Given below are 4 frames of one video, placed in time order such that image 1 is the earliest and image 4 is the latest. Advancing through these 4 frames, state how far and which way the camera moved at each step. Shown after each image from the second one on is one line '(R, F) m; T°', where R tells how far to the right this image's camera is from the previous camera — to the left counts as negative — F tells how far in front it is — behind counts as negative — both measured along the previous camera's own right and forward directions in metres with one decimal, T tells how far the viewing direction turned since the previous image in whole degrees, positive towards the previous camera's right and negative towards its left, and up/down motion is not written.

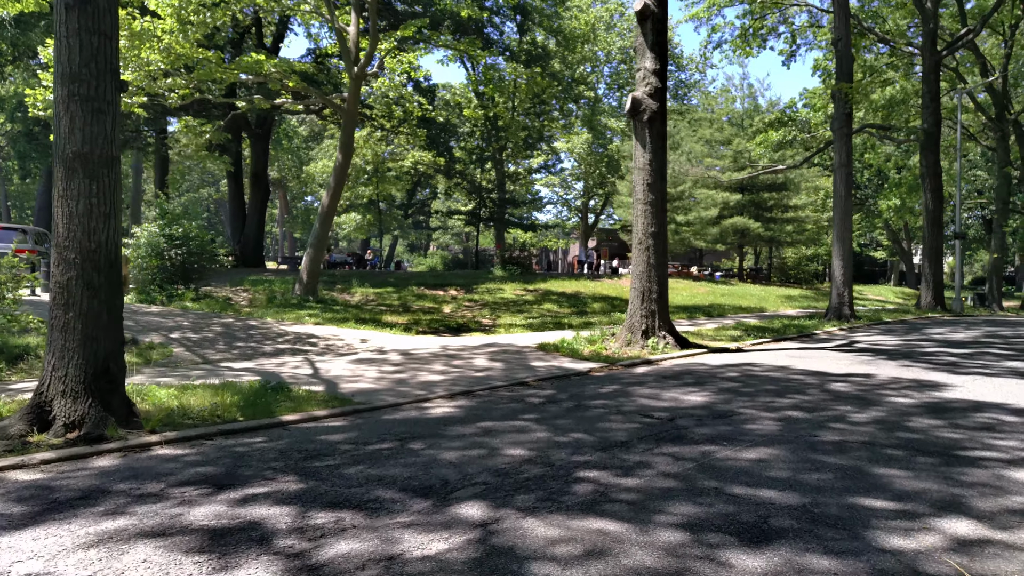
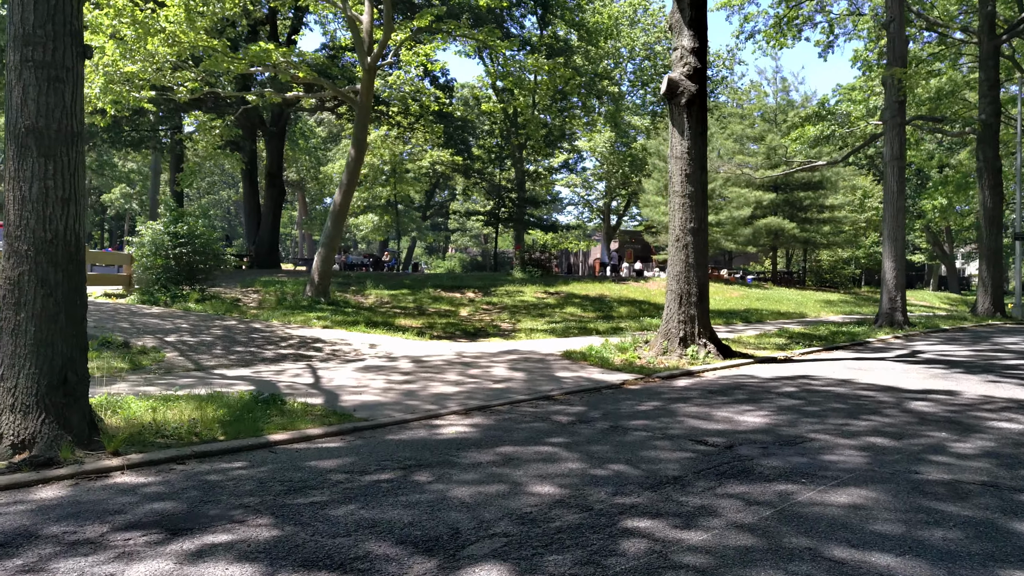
(-0.1, +1.1) m; -1°
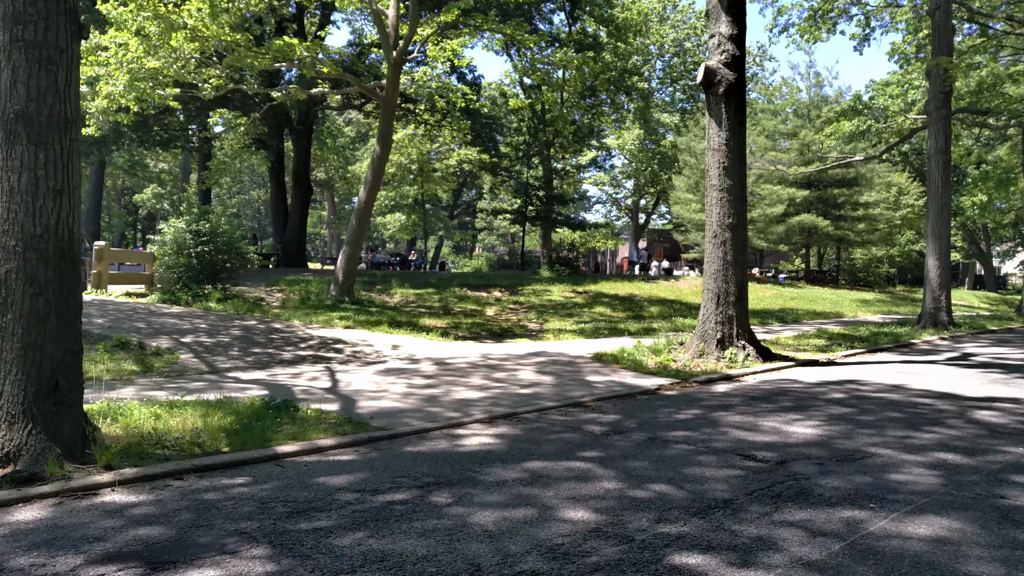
(0.0, +0.5) m; -2°
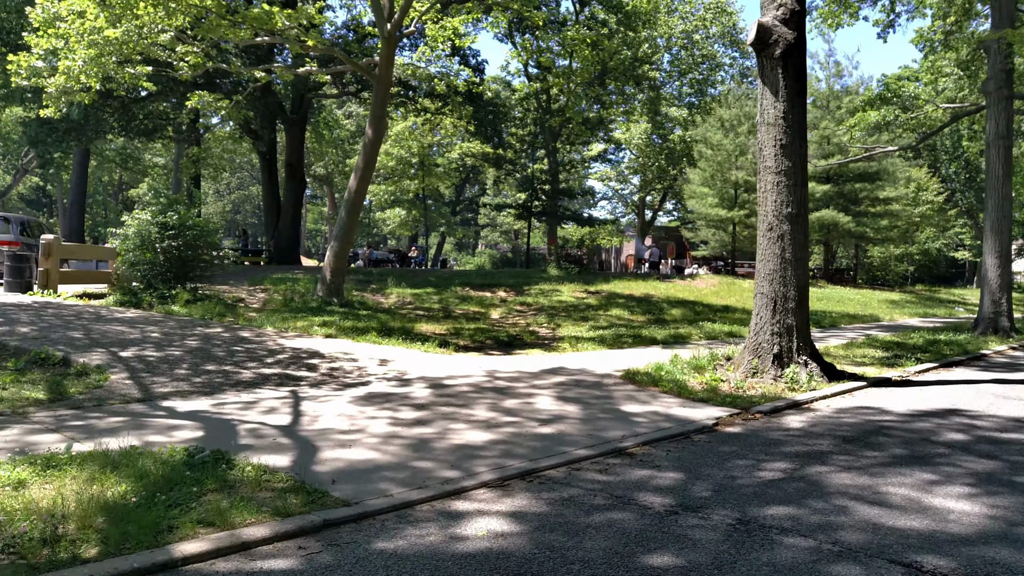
(-0.1, +2.0) m; 0°
